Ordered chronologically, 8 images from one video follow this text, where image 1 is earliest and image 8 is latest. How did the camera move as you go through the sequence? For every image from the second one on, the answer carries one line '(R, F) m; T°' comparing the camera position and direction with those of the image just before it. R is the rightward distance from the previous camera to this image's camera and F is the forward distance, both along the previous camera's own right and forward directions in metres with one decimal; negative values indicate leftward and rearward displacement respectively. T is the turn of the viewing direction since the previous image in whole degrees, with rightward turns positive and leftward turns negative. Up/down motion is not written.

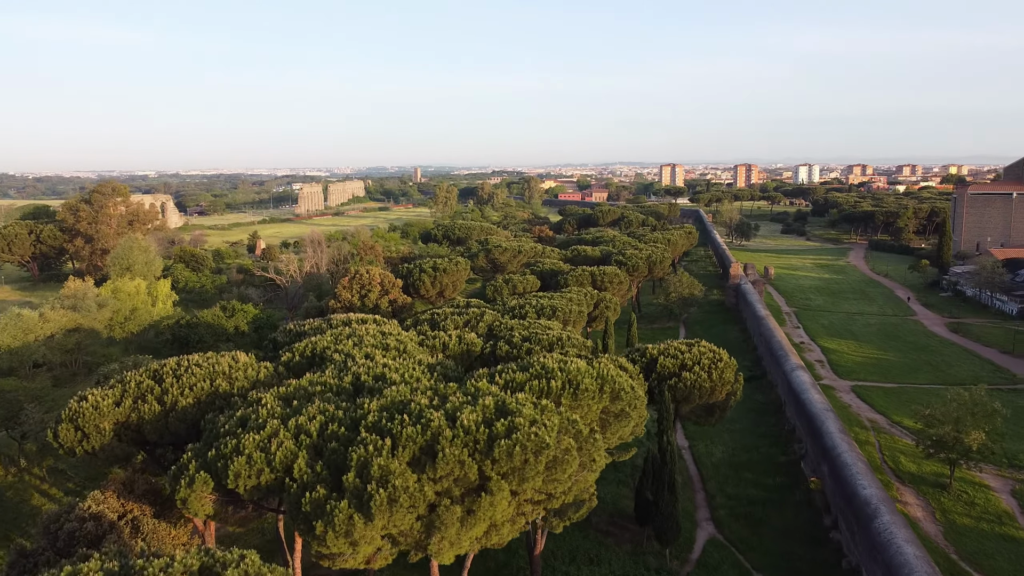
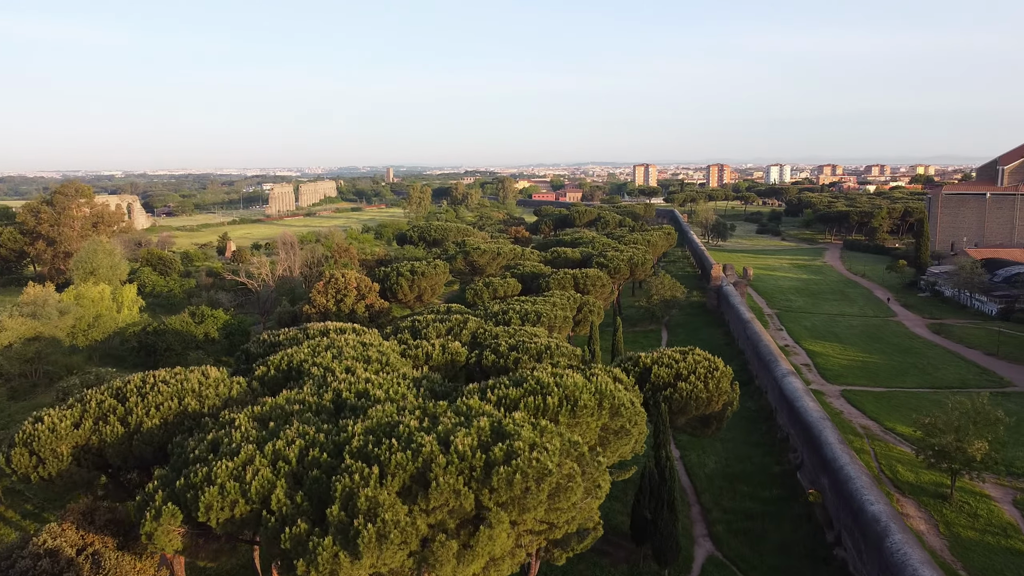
(-0.2, +0.7) m; +2°
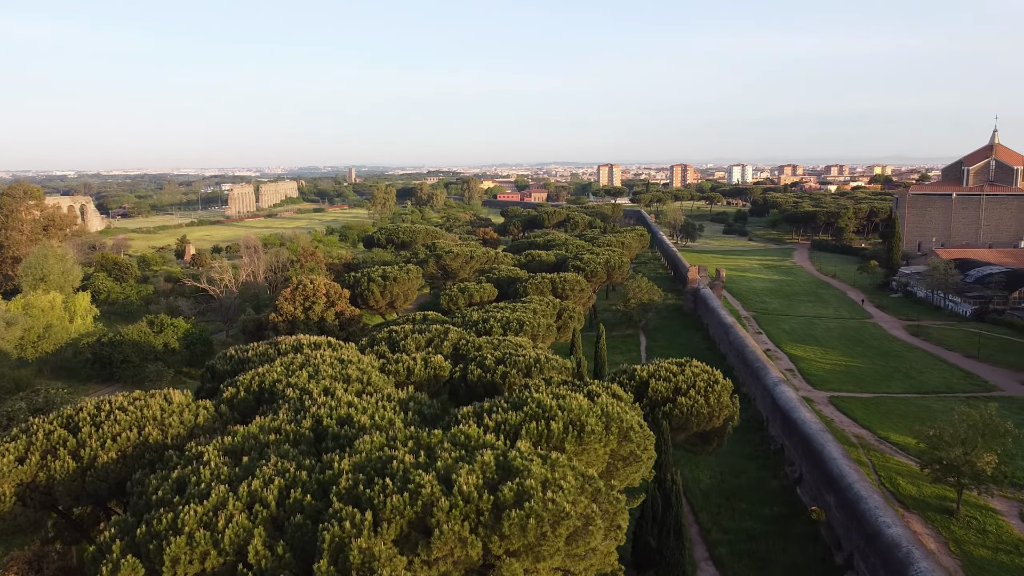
(-0.4, +0.9) m; +3°
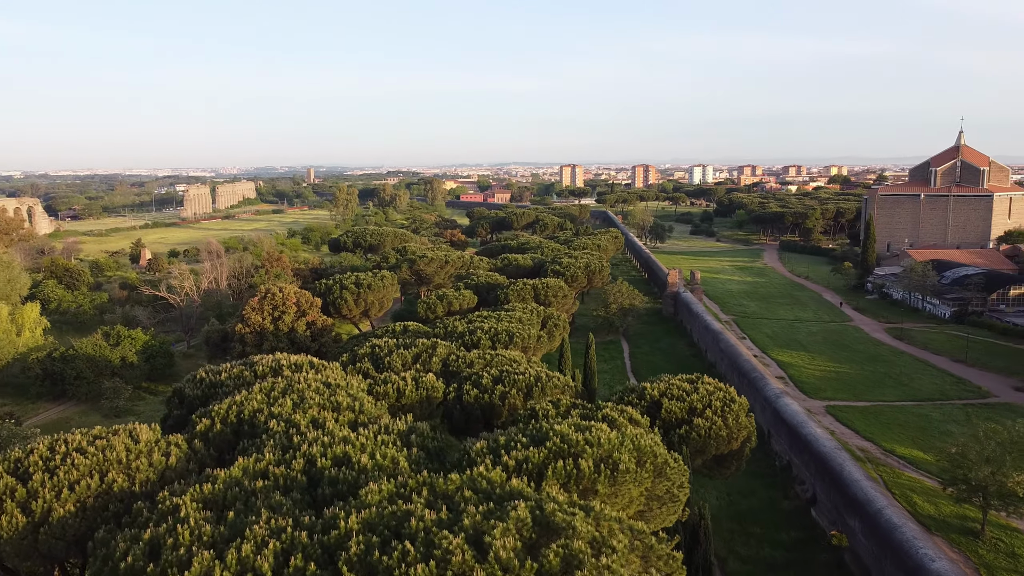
(-0.6, +1.1) m; +3°
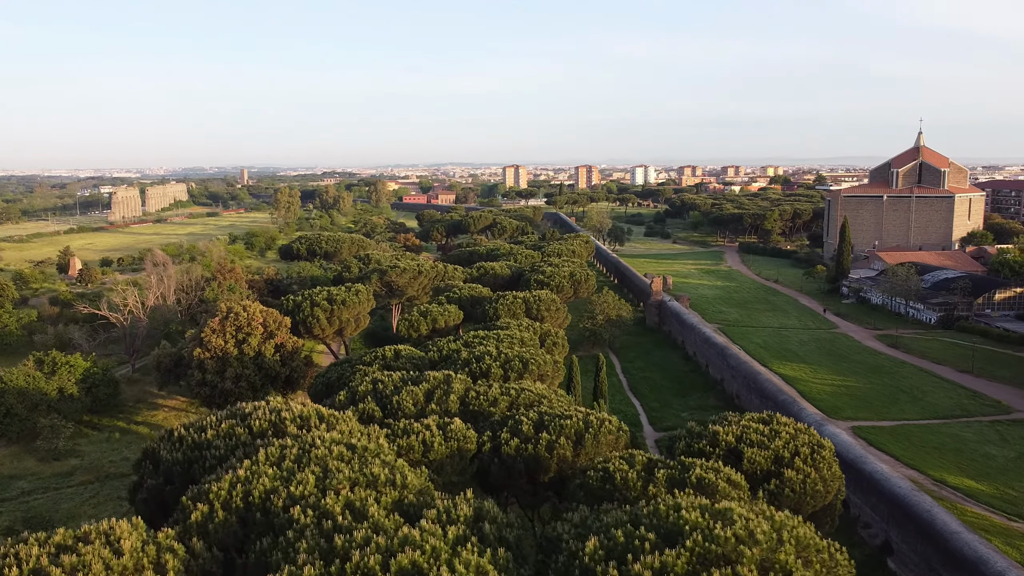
(-1.5, +2.2) m; +4°
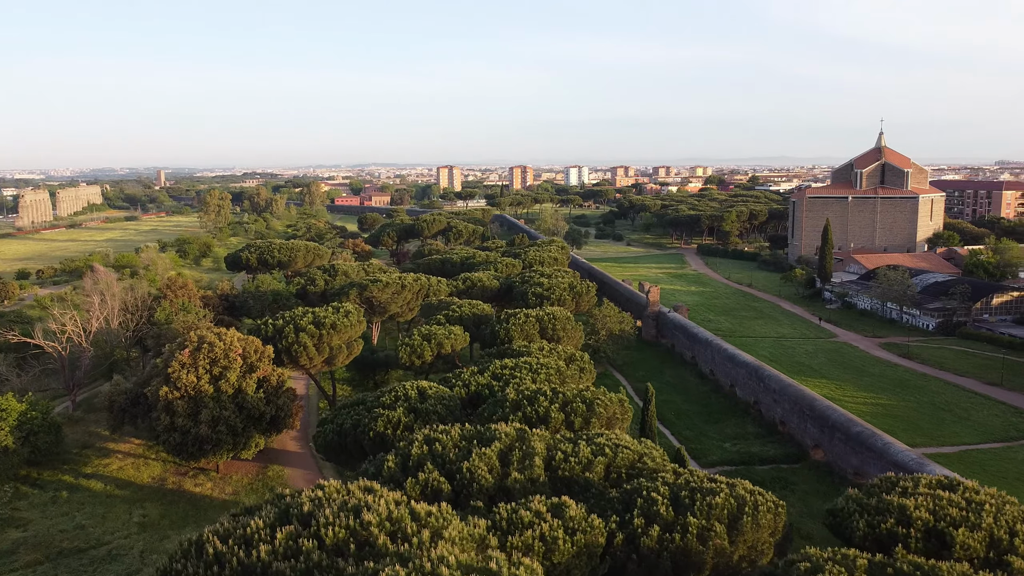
(-2.2, +2.7) m; +5°
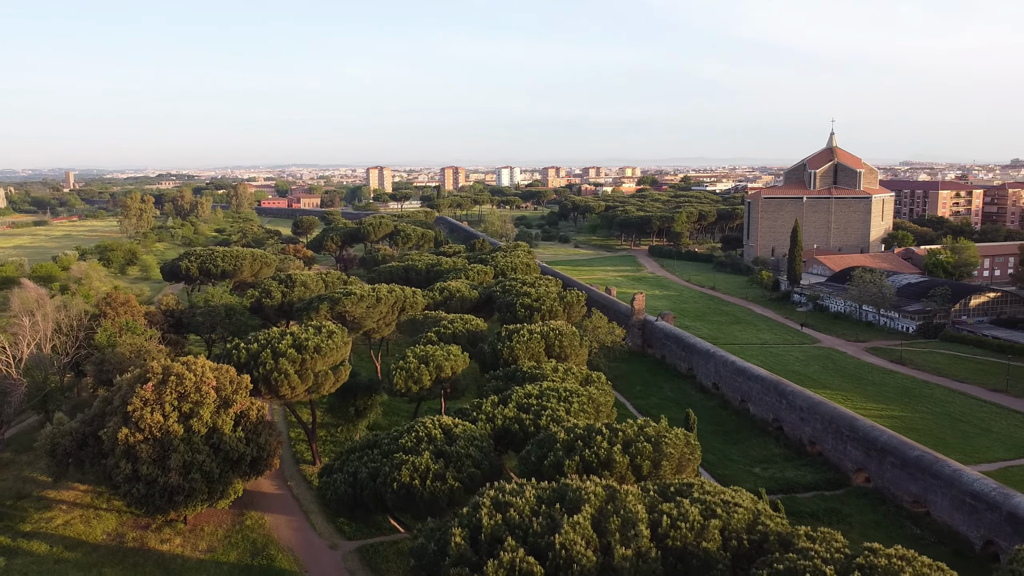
(-1.7, +2.1) m; +5°
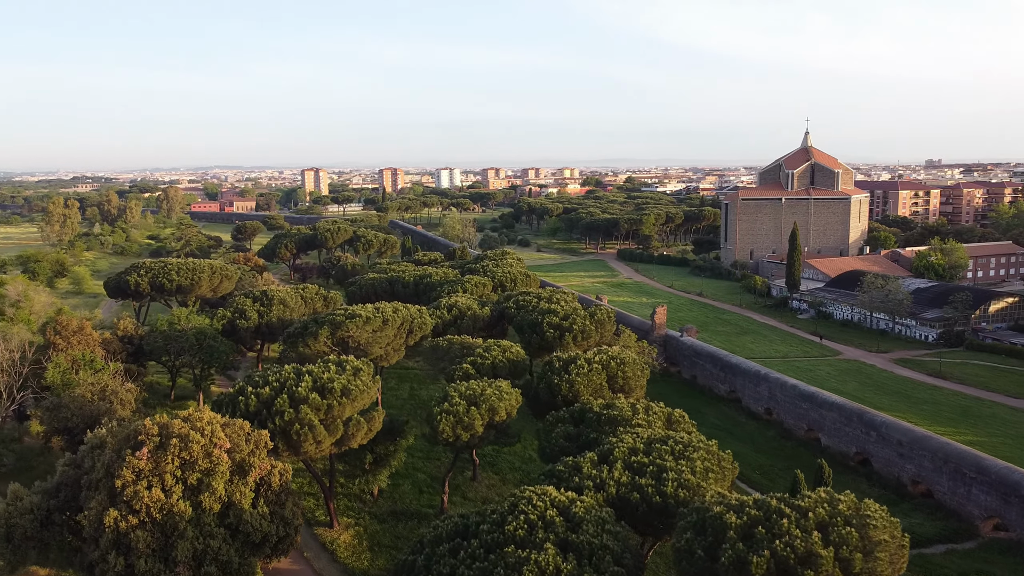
(-2.4, +2.9) m; +5°
